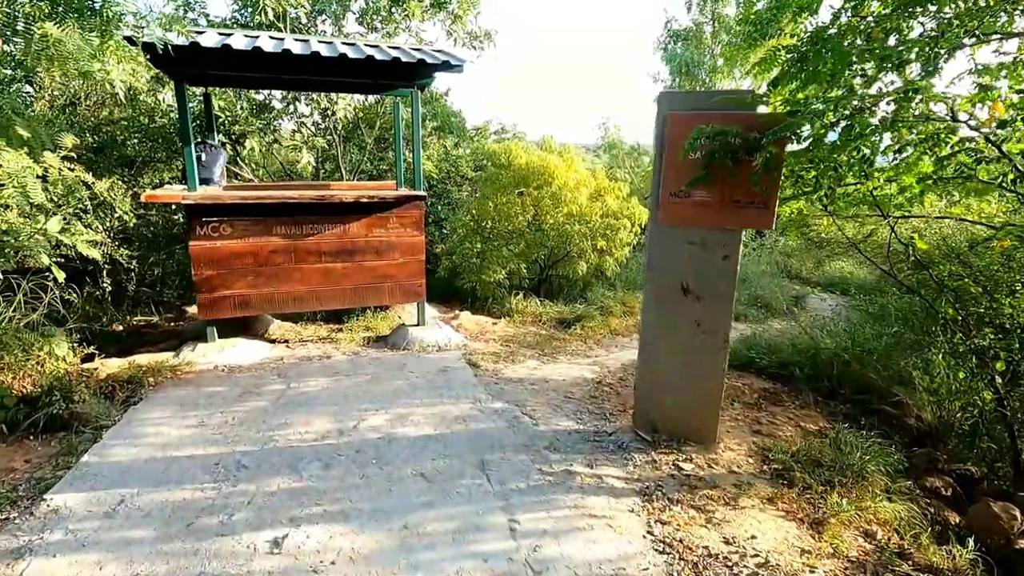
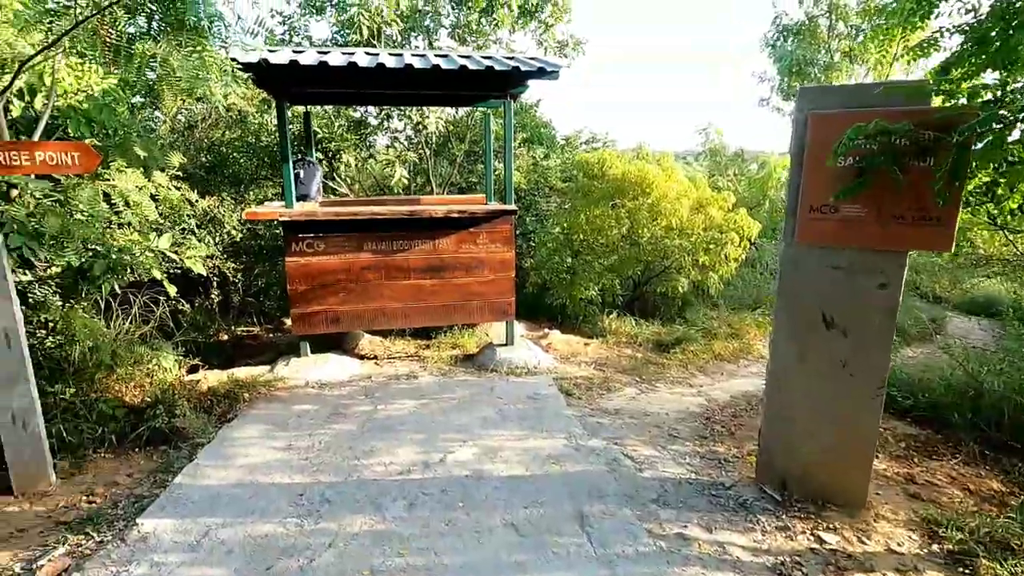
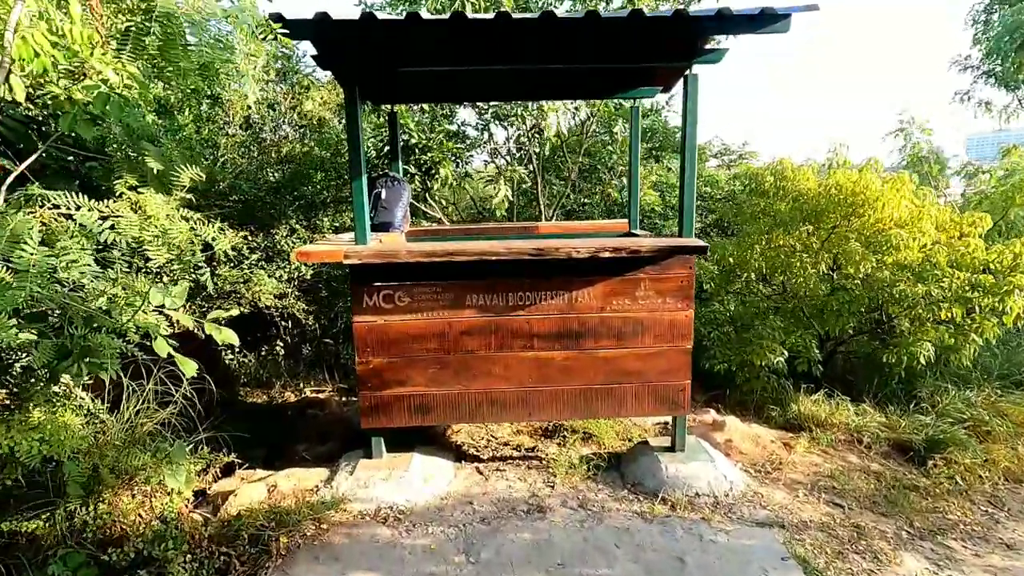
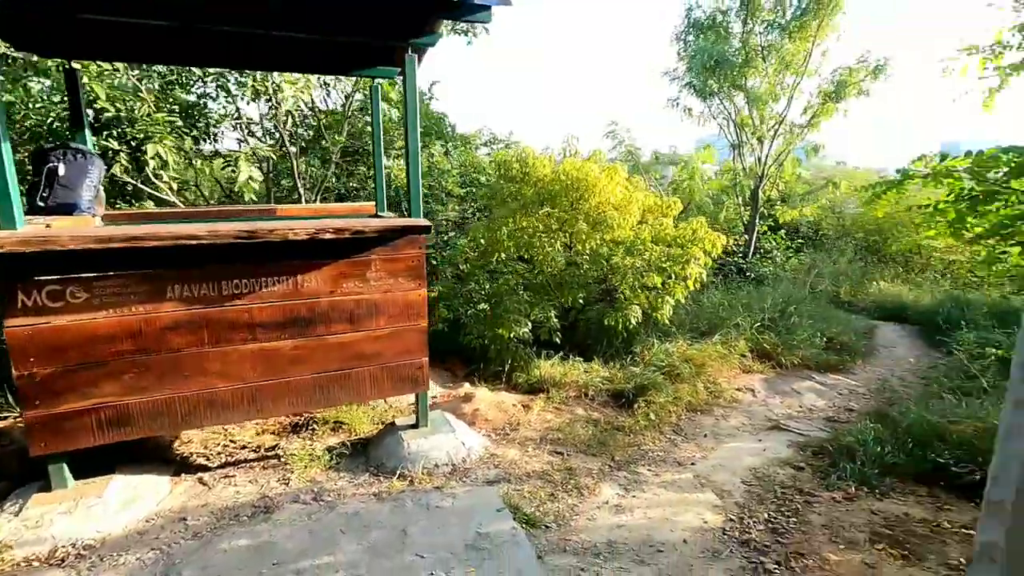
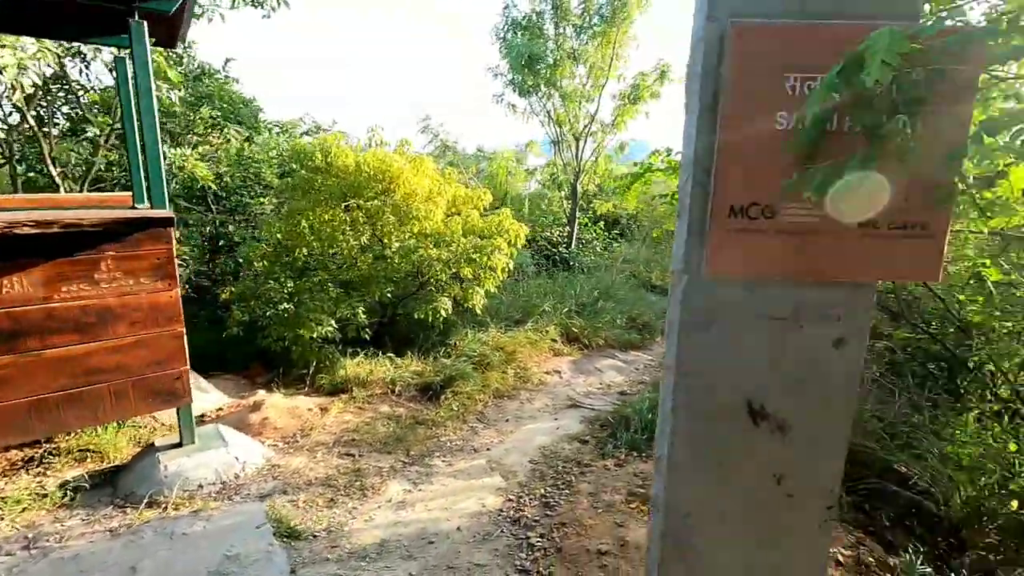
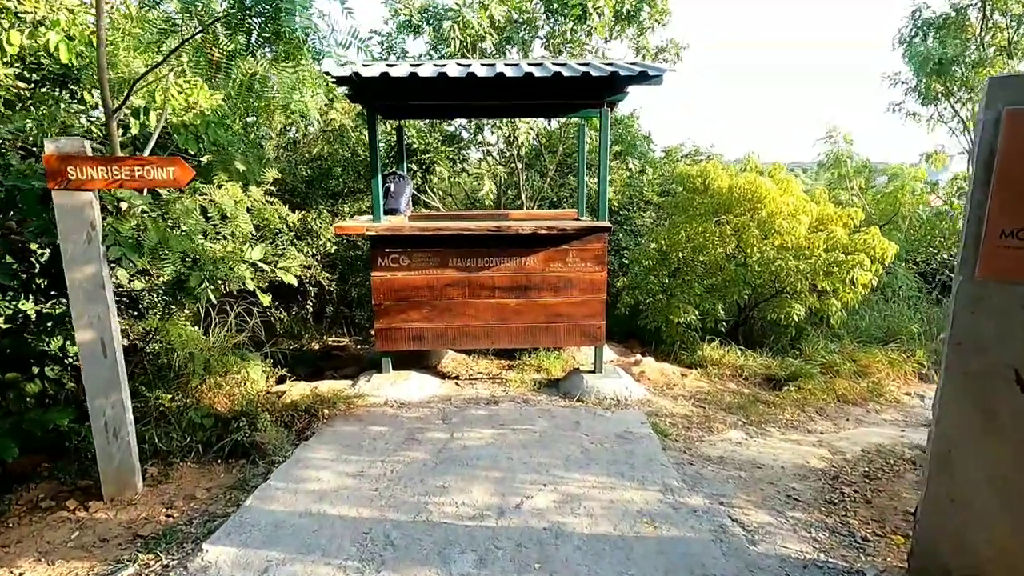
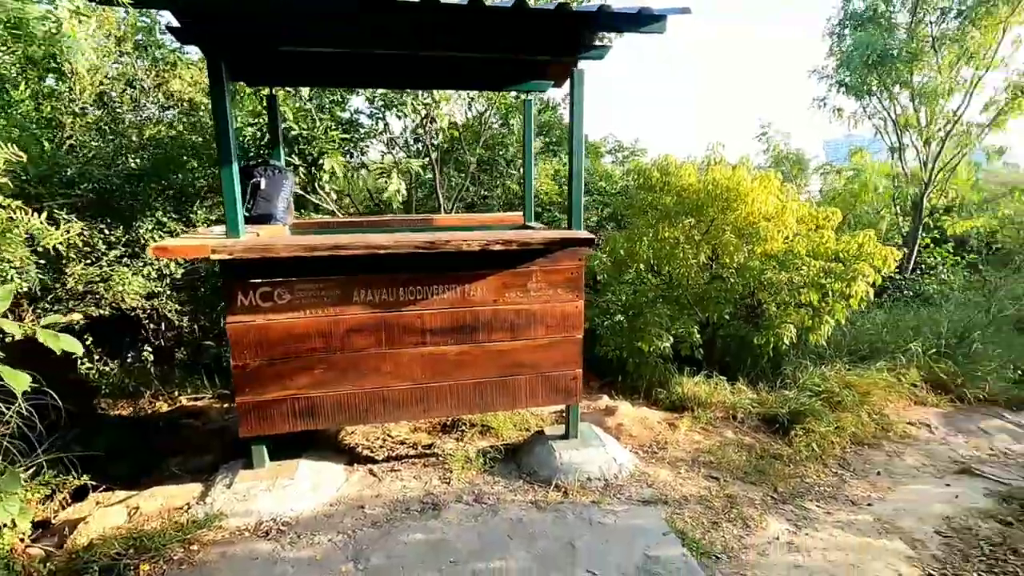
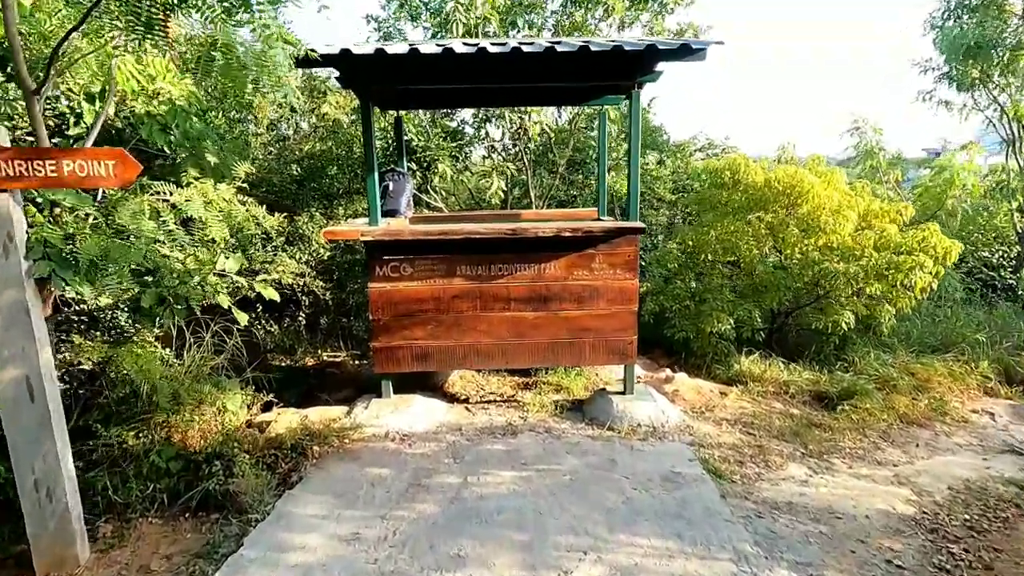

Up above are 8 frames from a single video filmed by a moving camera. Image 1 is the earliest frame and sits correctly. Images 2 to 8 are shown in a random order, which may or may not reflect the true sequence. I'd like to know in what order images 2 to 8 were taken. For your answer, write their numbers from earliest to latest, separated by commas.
2, 6, 8, 3, 7, 4, 5
